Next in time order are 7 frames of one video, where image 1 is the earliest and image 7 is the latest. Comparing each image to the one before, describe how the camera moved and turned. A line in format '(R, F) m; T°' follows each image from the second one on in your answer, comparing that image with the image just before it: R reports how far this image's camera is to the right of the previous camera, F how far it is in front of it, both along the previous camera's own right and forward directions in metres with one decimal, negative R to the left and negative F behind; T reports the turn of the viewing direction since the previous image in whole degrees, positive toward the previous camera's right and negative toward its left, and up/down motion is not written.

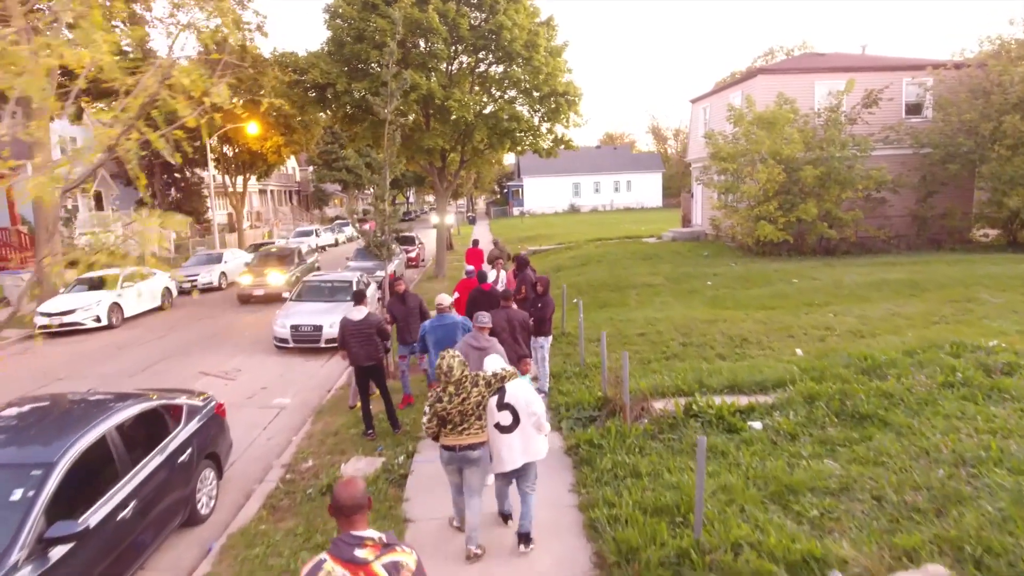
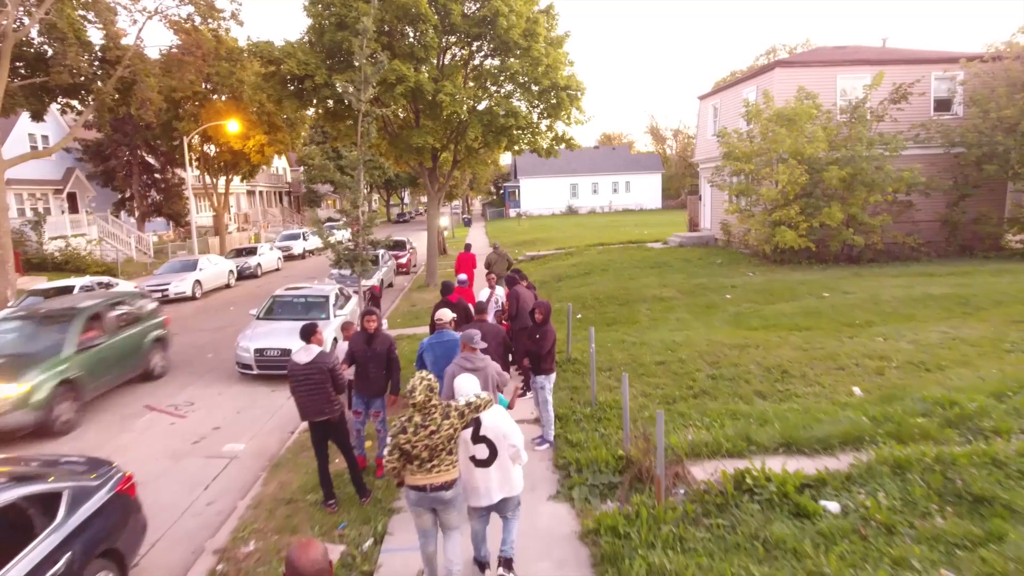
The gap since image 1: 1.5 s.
(0.0, +1.6) m; 0°
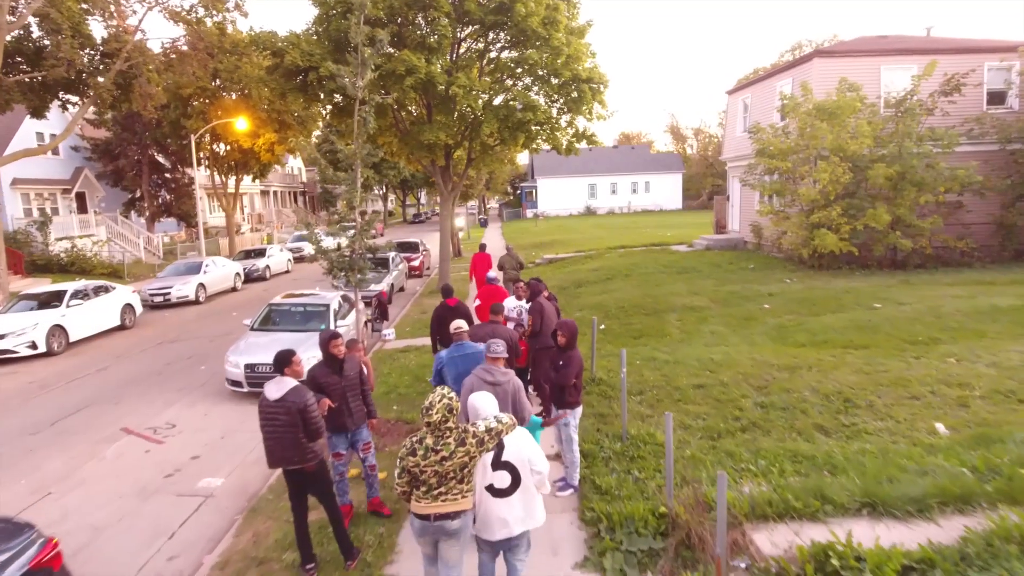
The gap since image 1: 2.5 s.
(0.0, +1.1) m; -1°
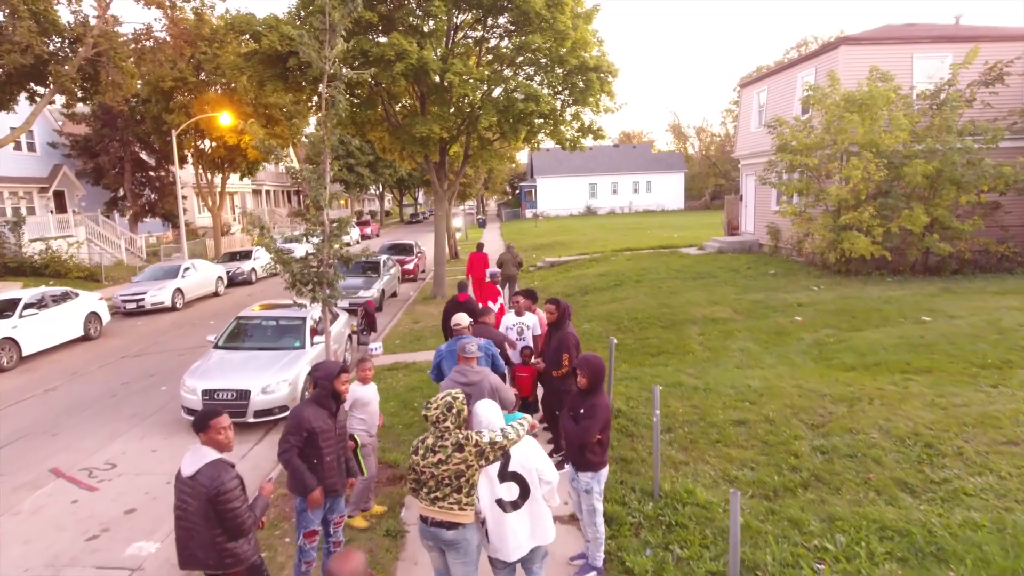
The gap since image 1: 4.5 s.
(-0.1, +1.3) m; 0°
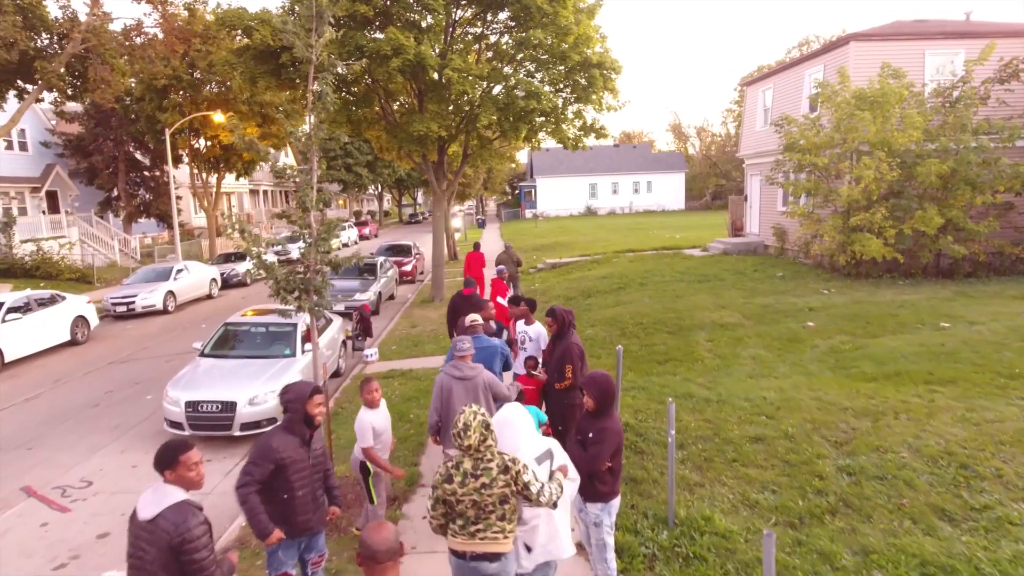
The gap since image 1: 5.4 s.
(0.0, +0.4) m; 0°
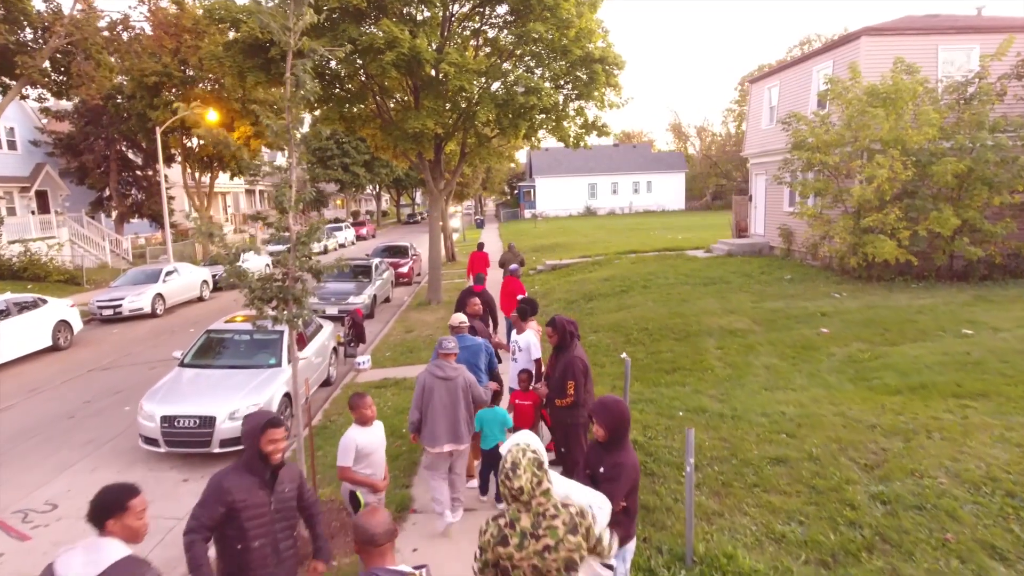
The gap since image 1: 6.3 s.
(0.0, +0.5) m; 0°
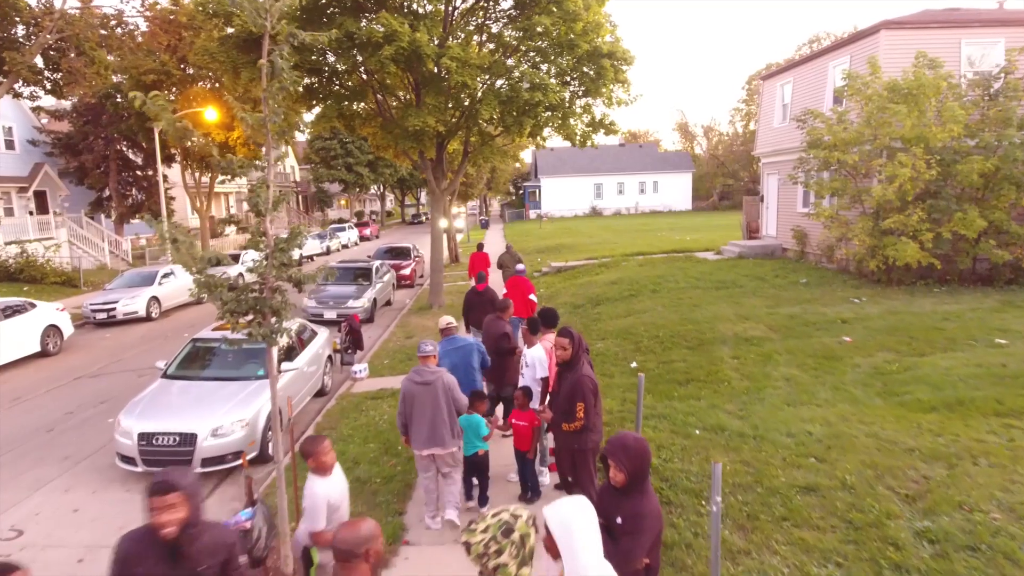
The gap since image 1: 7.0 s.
(0.0, +0.5) m; 0°
